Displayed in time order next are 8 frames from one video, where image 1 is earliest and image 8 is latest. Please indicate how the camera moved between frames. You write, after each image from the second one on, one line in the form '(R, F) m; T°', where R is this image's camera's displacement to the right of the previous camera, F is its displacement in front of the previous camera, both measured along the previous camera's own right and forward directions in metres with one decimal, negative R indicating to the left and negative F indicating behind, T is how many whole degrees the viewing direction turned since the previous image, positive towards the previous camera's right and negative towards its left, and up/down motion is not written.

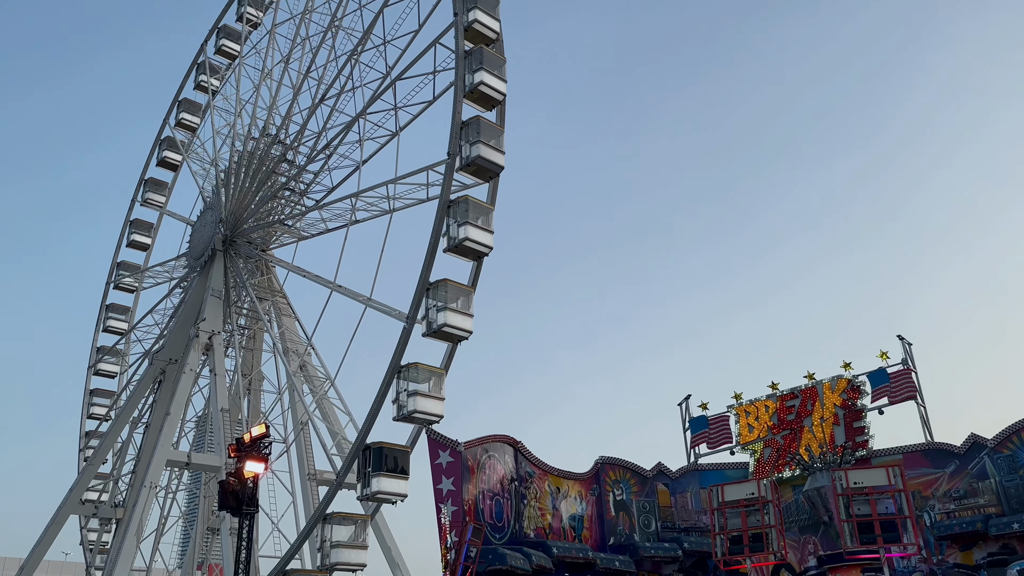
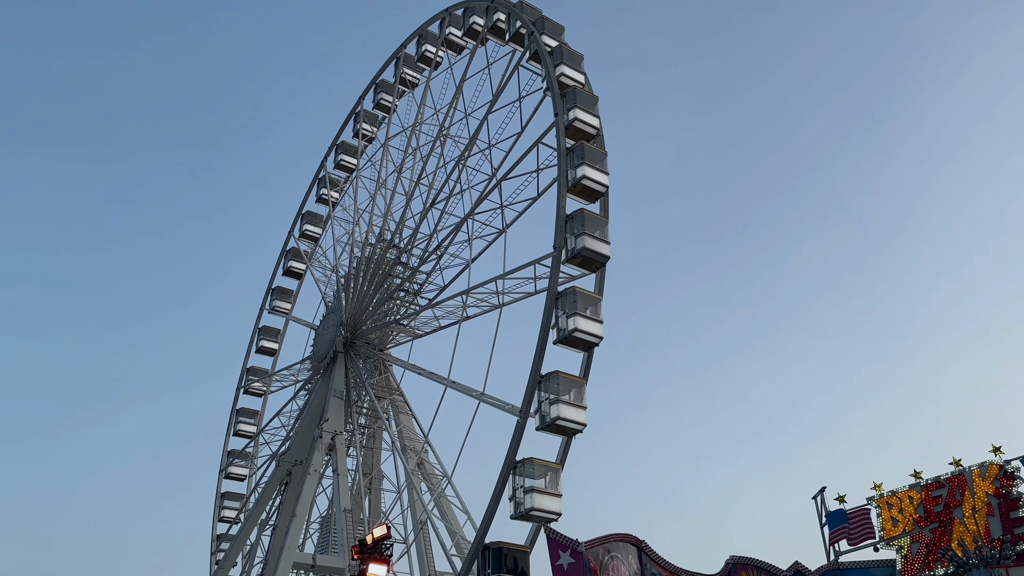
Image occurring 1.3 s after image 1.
(-0.2, 0.0) m; -8°
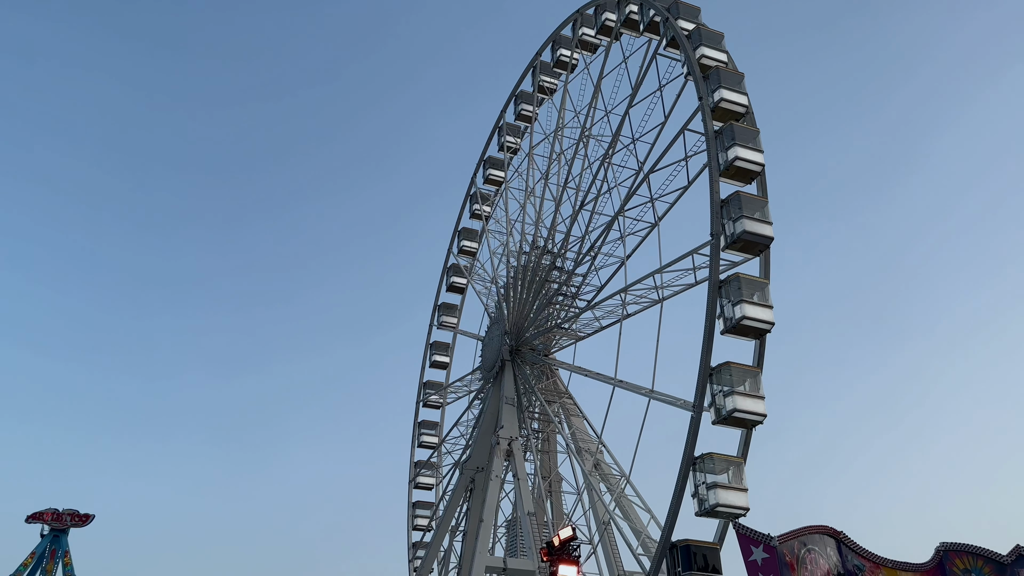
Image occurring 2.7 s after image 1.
(-0.4, -0.1) m; -11°
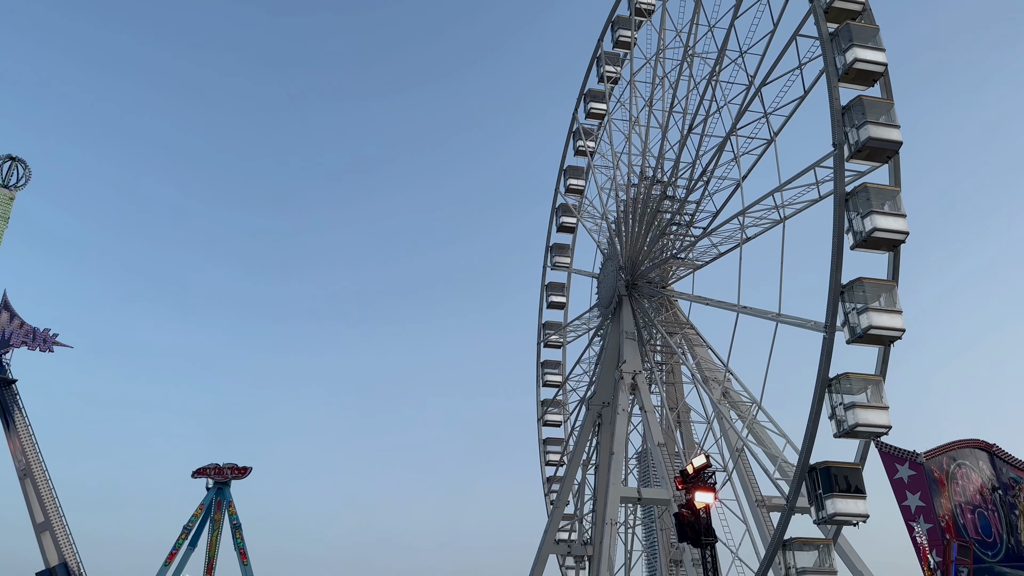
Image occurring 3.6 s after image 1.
(-0.7, 0.0) m; -8°
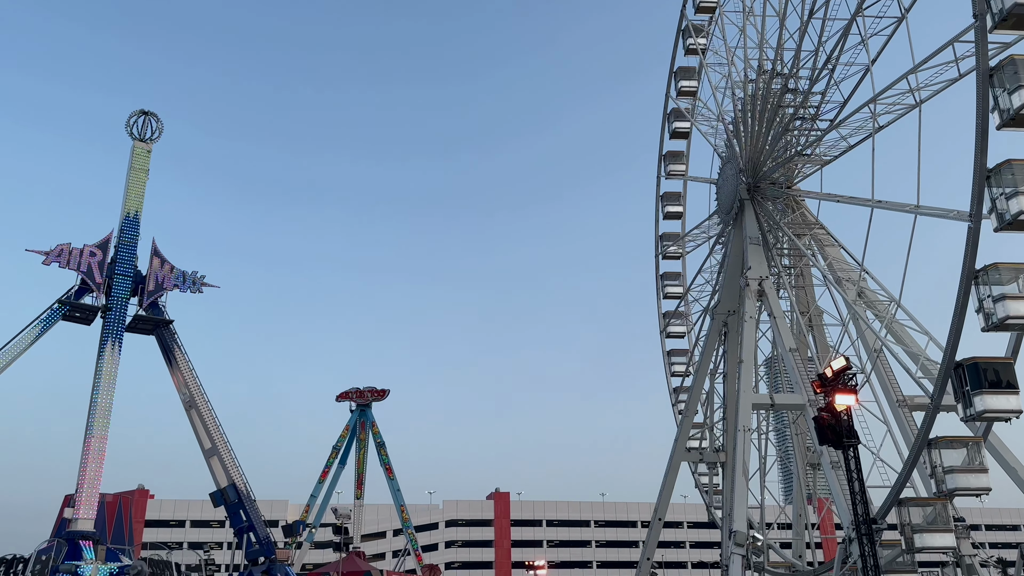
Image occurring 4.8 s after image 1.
(-1.1, 0.0) m; -7°
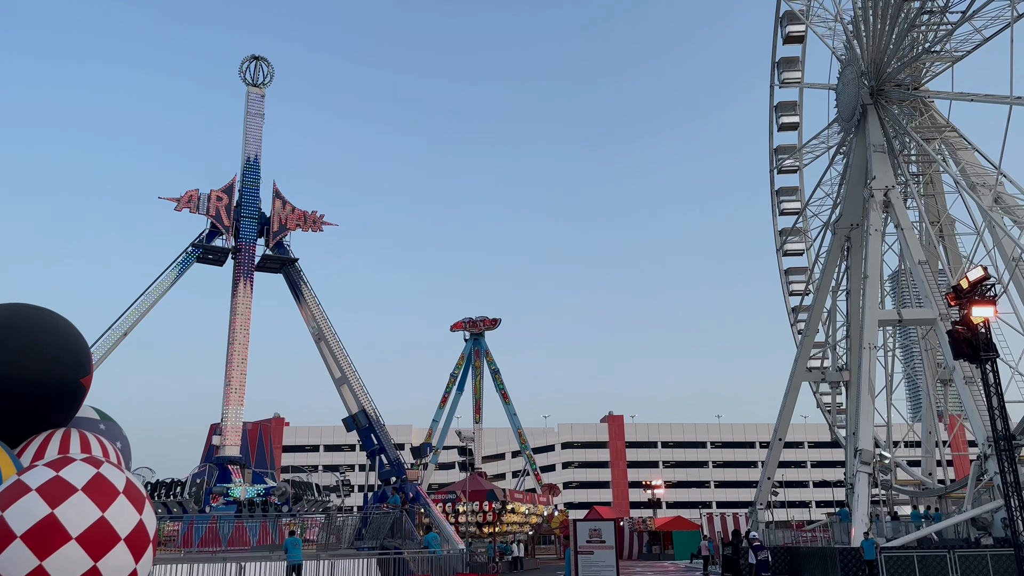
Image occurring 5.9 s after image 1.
(-0.7, -0.1) m; -7°
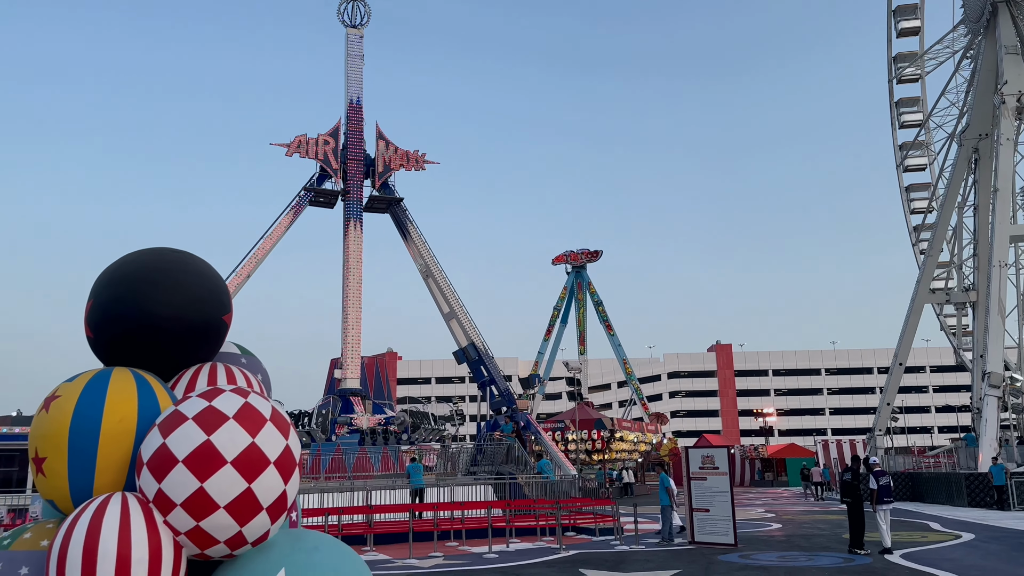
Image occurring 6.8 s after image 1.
(-0.6, -0.1) m; -7°
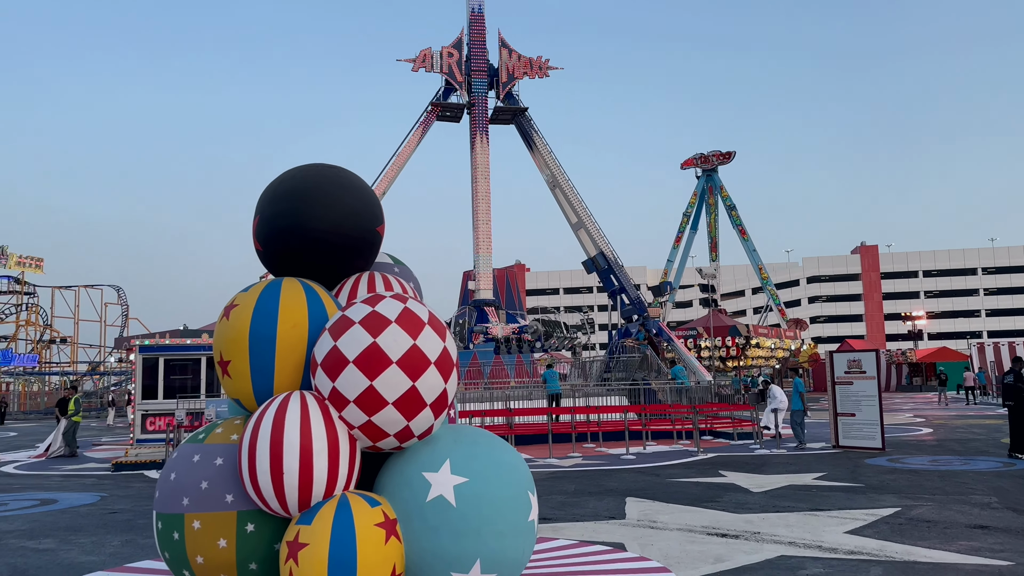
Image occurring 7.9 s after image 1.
(-0.8, -0.1) m; -8°
